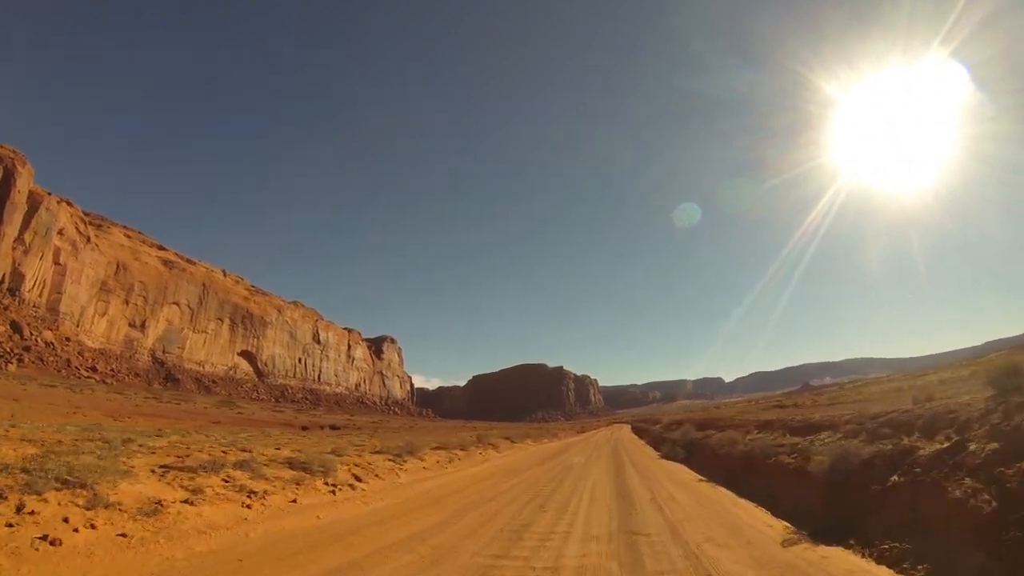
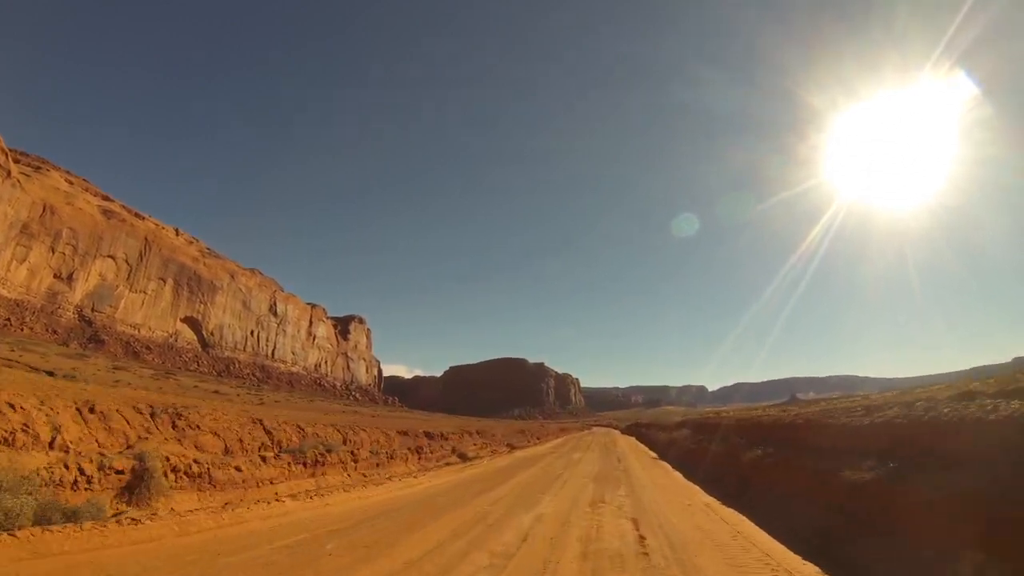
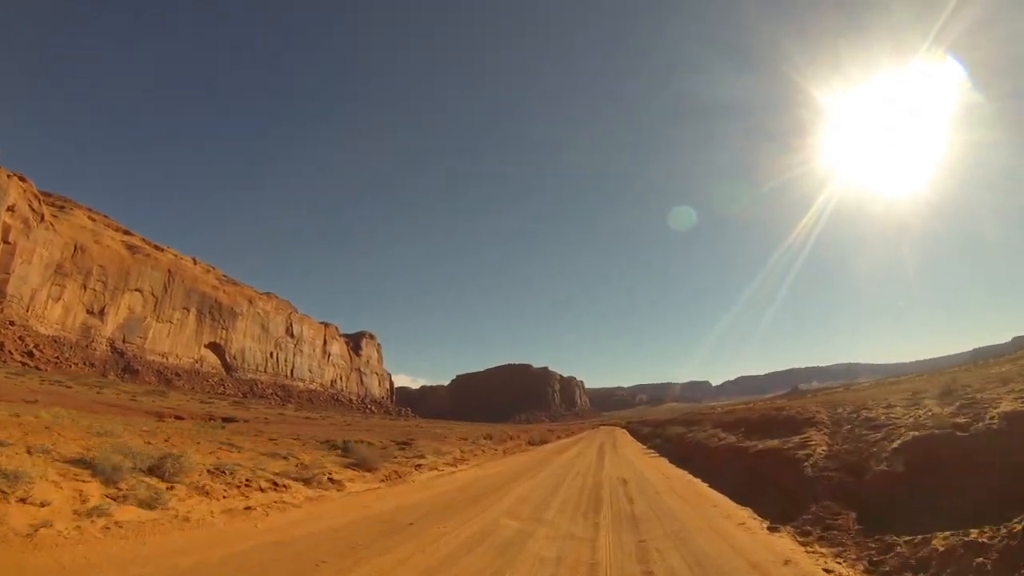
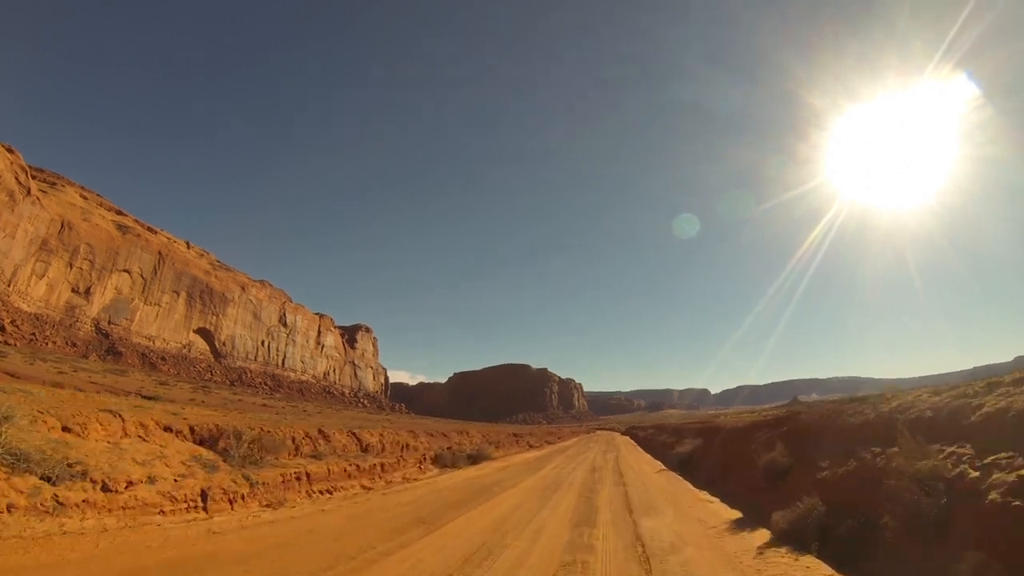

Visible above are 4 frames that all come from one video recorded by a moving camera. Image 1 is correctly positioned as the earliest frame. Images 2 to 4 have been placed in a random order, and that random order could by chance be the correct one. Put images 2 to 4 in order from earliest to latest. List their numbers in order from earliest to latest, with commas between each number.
3, 4, 2
